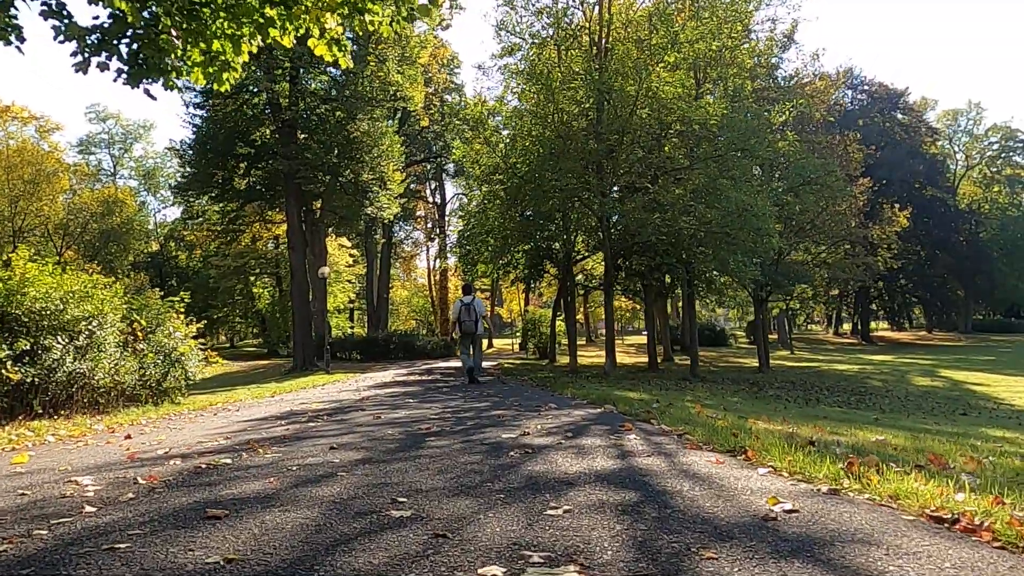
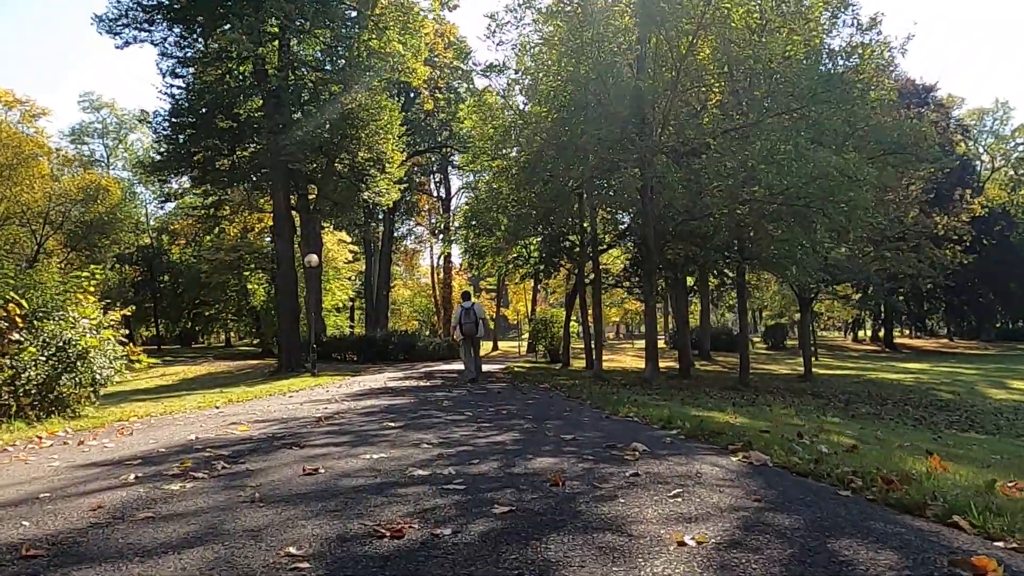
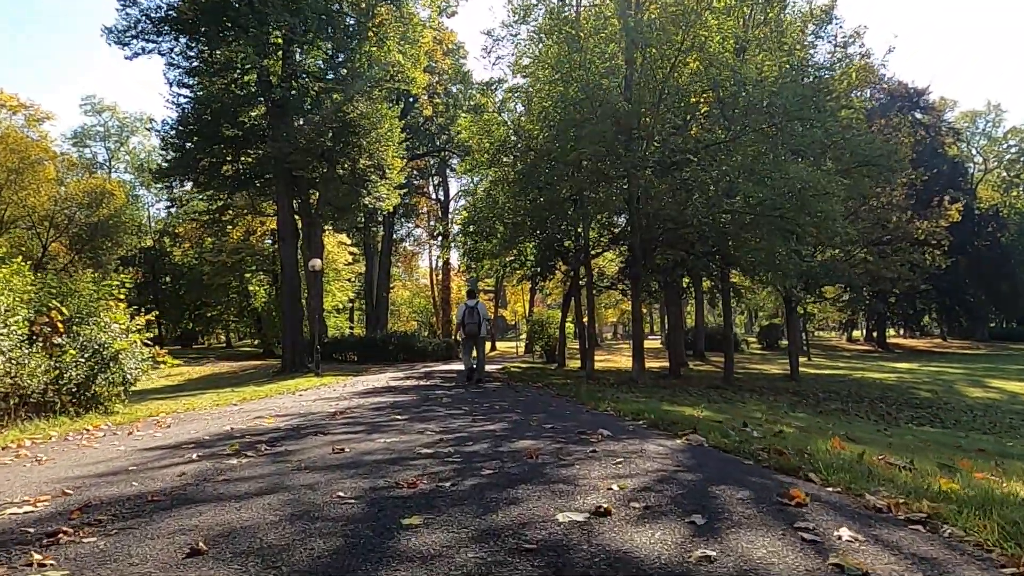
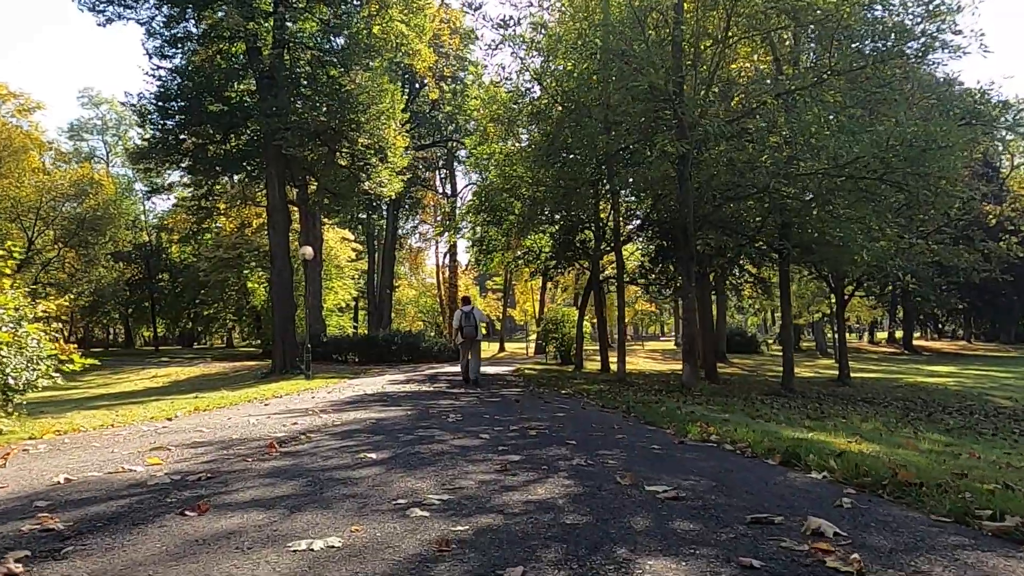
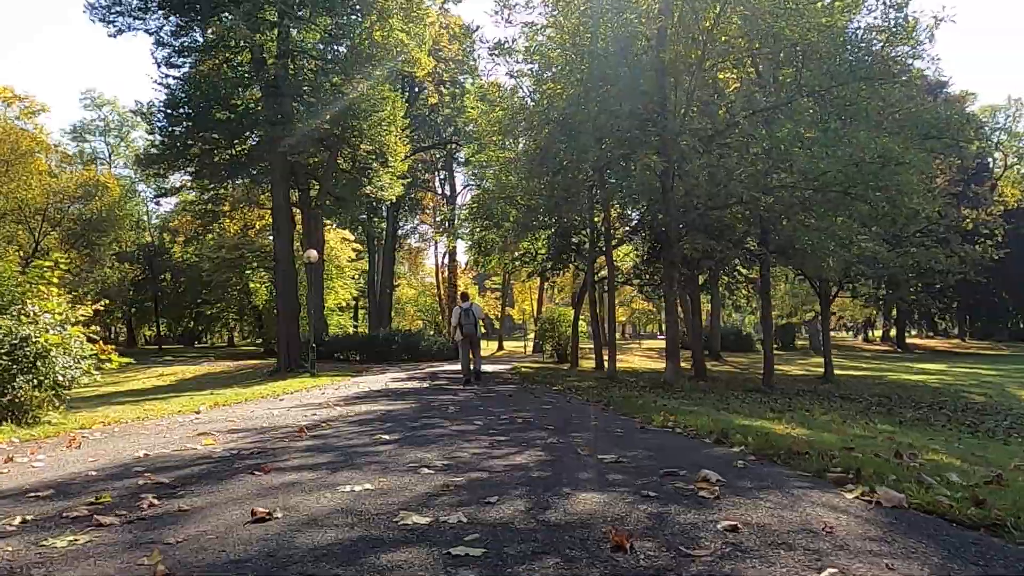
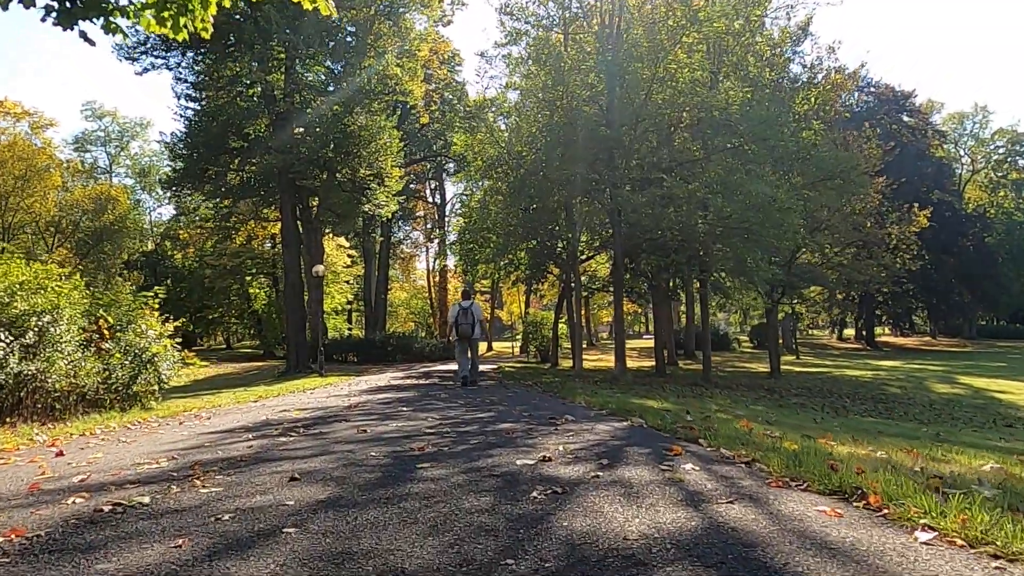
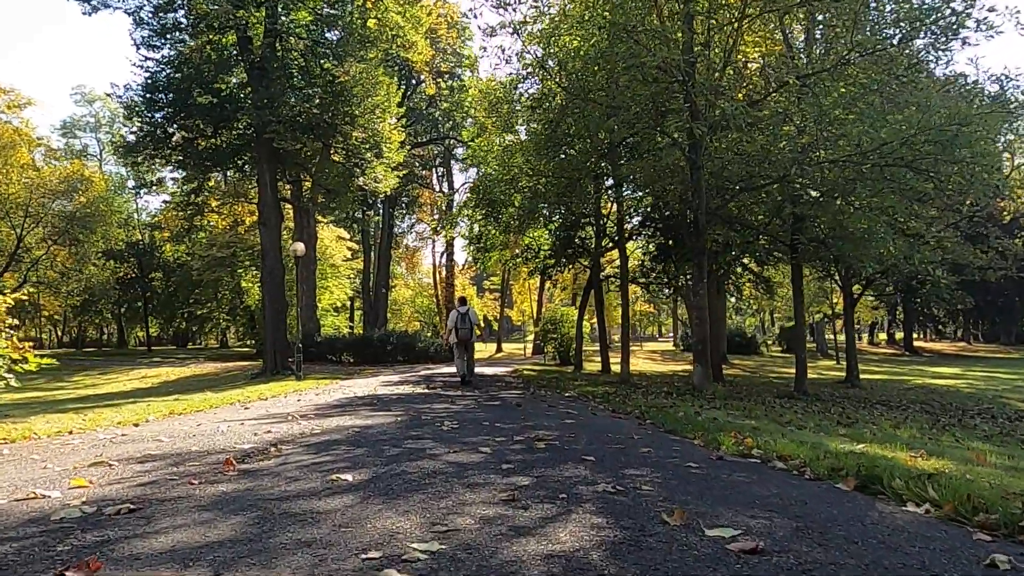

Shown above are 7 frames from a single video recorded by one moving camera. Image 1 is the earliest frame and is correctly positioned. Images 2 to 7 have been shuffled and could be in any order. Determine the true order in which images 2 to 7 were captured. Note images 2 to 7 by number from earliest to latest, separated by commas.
6, 3, 2, 5, 4, 7
